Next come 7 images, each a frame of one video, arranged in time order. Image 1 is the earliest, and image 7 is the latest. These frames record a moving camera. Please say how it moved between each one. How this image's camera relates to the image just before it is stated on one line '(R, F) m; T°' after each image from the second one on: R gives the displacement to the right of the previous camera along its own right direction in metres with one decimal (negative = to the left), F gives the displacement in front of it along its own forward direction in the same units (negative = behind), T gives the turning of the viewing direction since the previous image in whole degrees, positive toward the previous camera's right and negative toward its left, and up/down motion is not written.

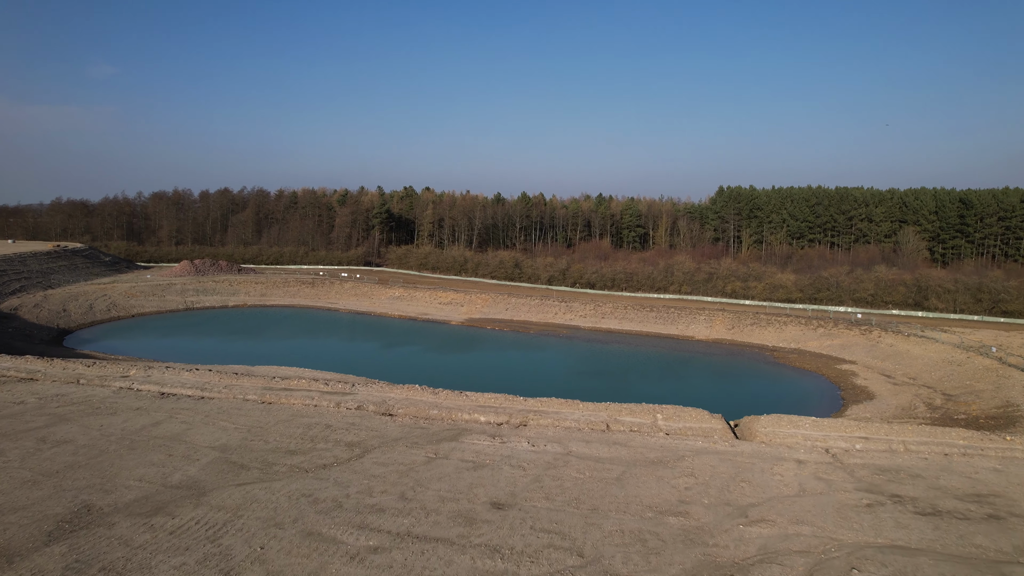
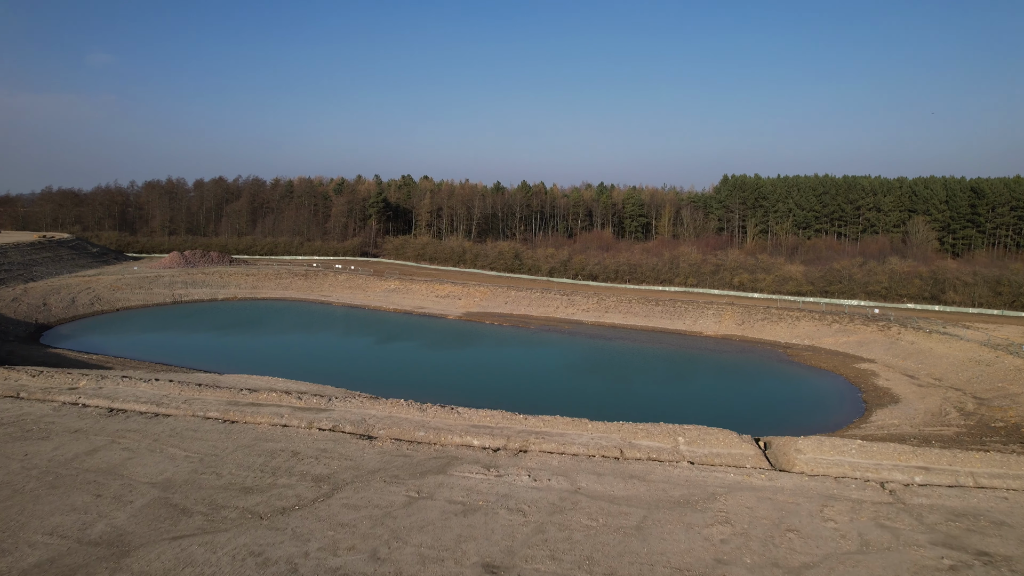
(0.0, +1.0) m; 0°
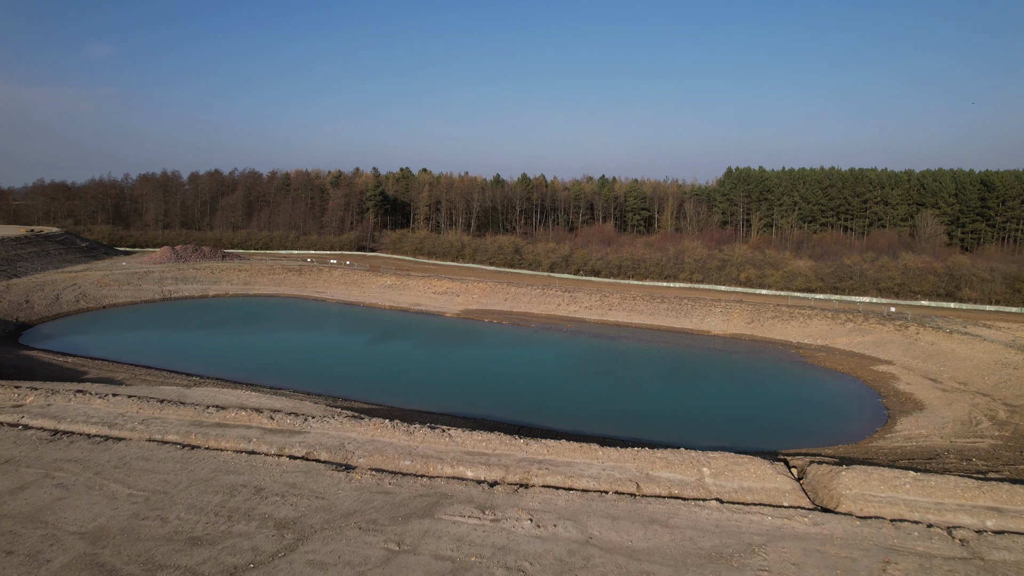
(0.0, +0.8) m; 0°
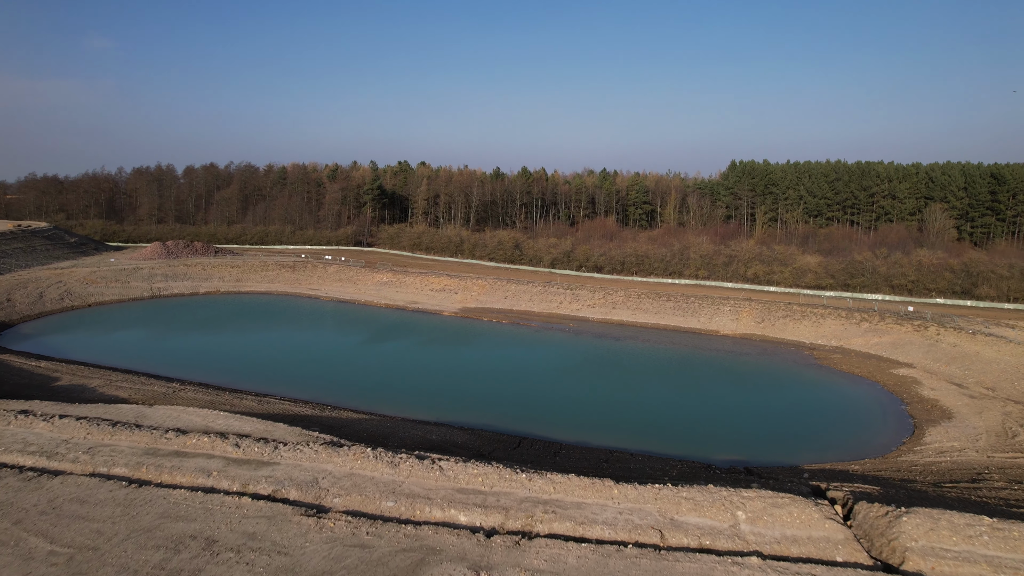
(0.0, +0.8) m; 0°
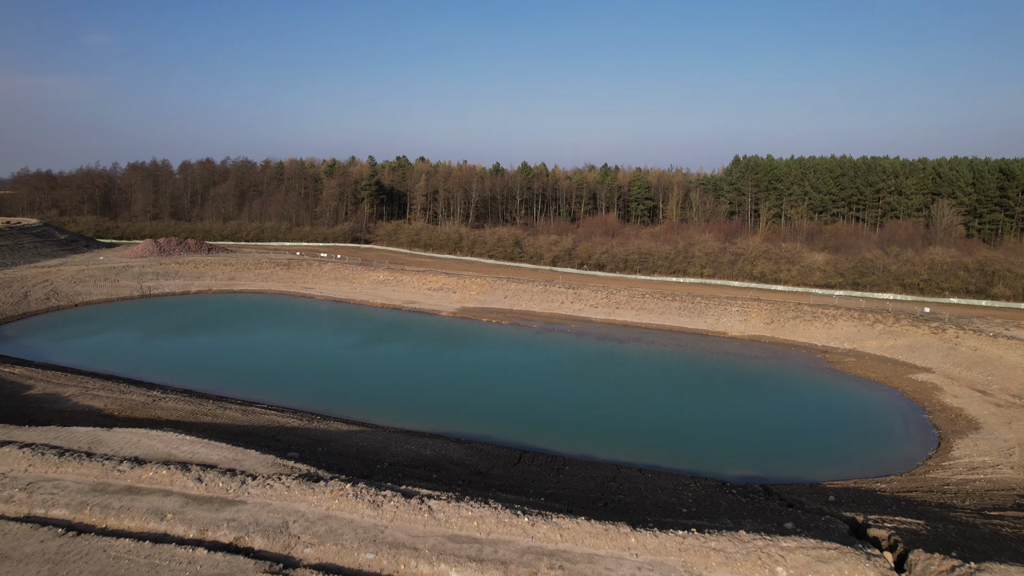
(0.0, +0.7) m; 0°
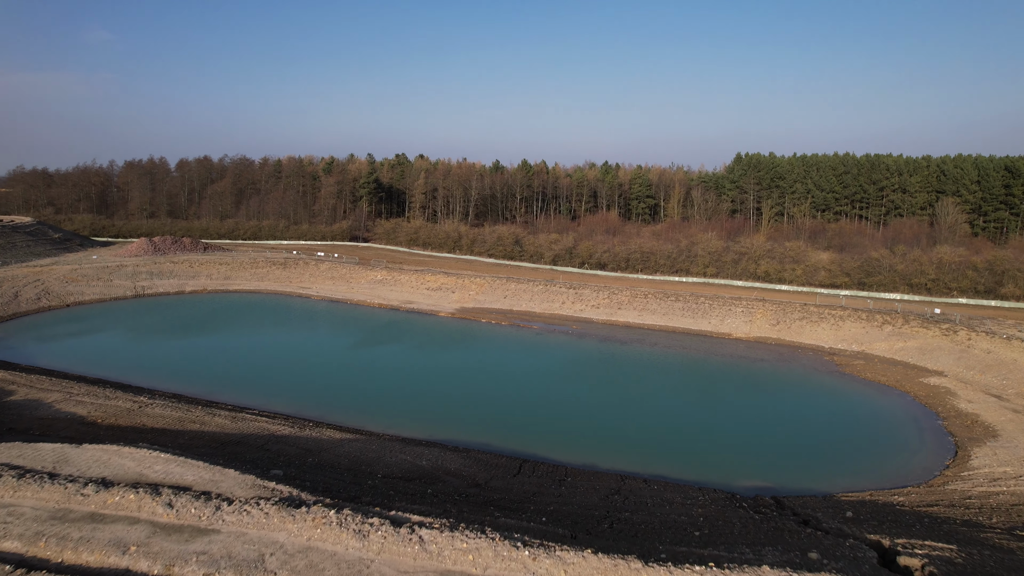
(0.0, +0.4) m; 0°
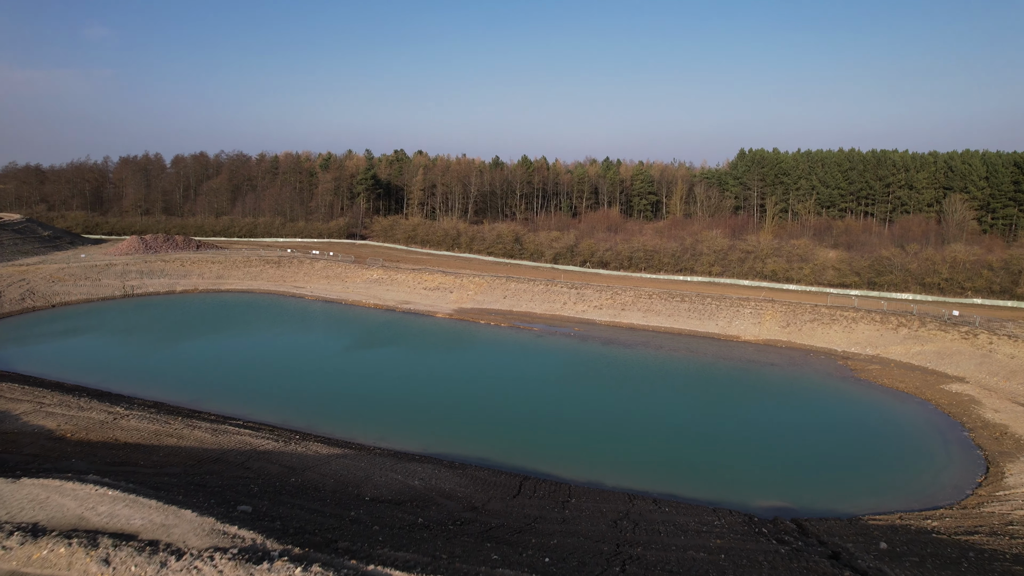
(0.0, +0.7) m; 0°
